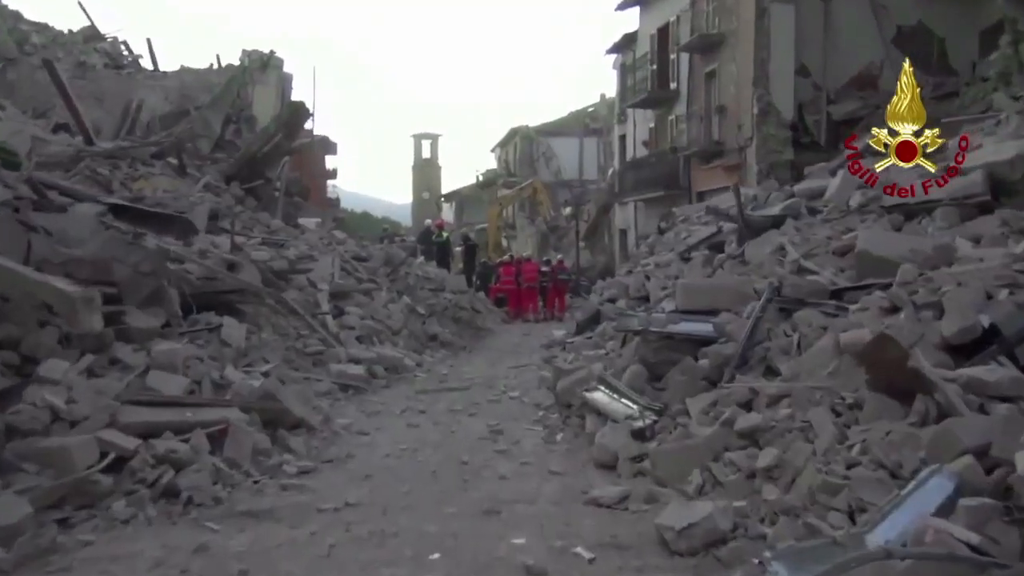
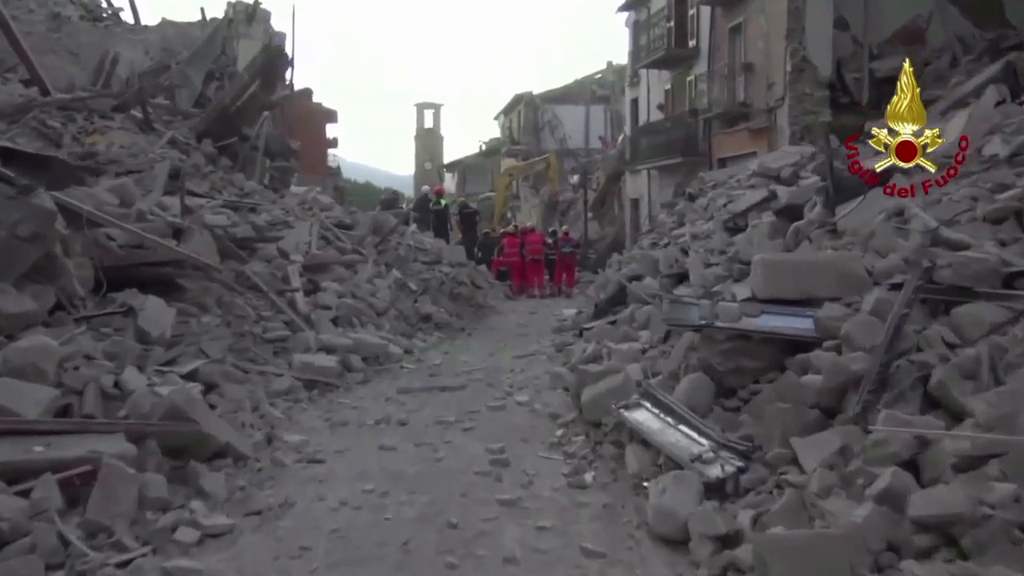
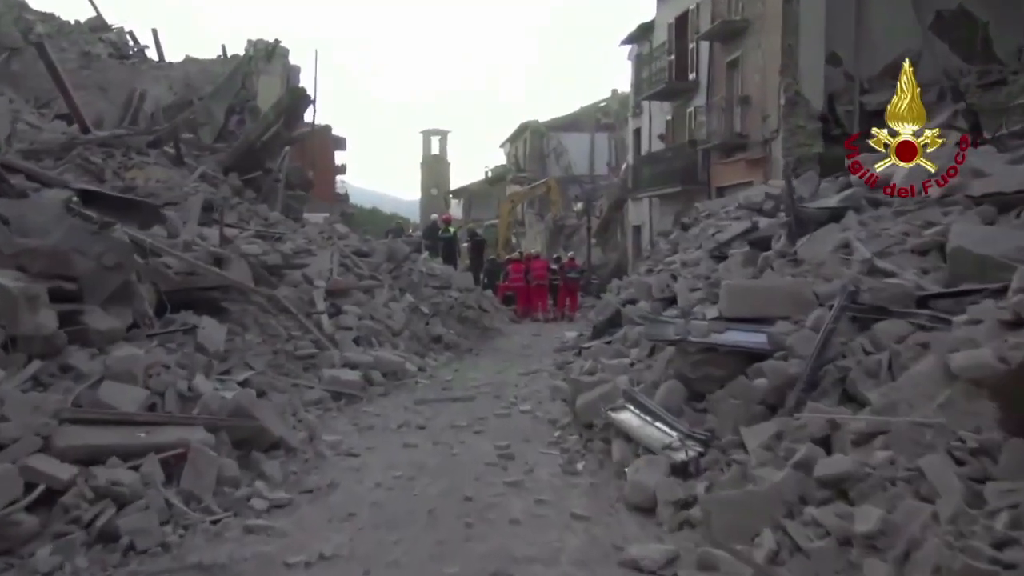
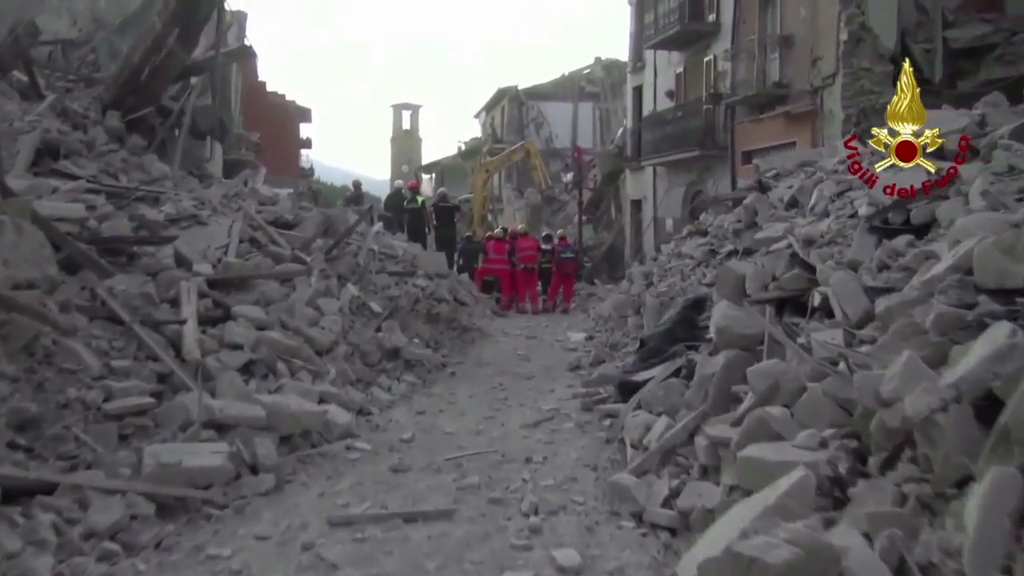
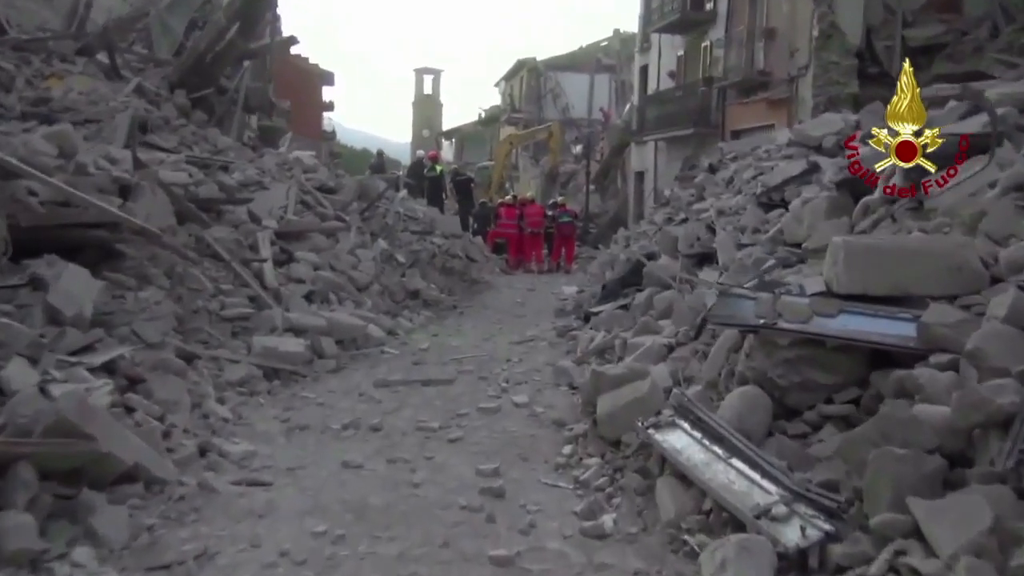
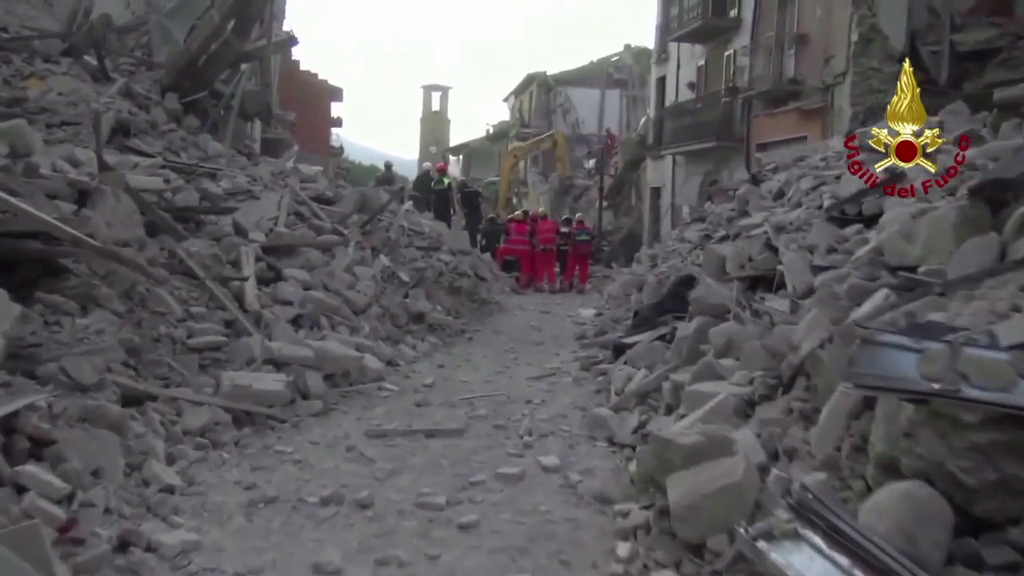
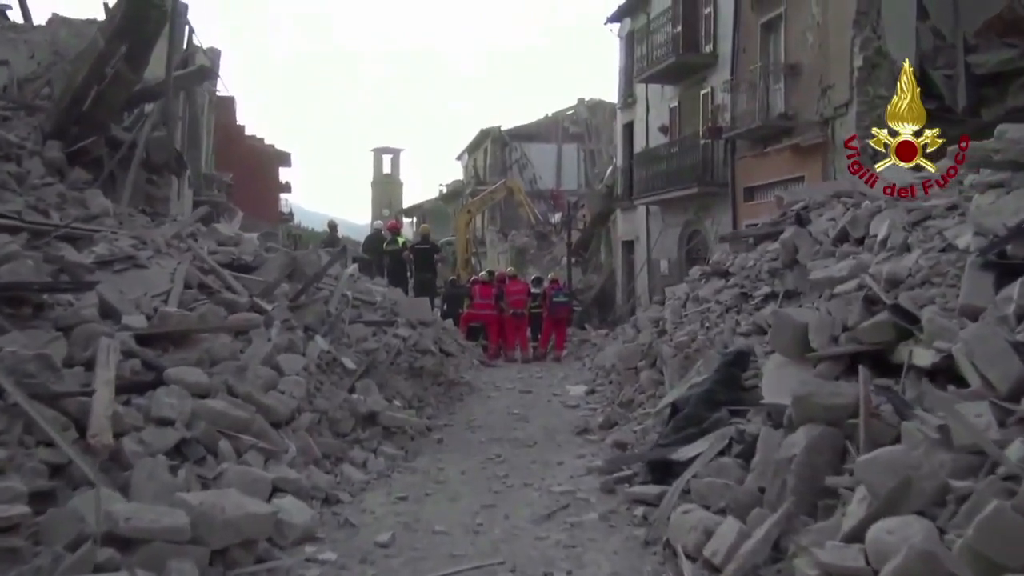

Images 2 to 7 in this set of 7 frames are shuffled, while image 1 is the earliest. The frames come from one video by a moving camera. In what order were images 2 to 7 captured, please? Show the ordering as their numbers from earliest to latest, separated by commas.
3, 2, 5, 6, 4, 7
